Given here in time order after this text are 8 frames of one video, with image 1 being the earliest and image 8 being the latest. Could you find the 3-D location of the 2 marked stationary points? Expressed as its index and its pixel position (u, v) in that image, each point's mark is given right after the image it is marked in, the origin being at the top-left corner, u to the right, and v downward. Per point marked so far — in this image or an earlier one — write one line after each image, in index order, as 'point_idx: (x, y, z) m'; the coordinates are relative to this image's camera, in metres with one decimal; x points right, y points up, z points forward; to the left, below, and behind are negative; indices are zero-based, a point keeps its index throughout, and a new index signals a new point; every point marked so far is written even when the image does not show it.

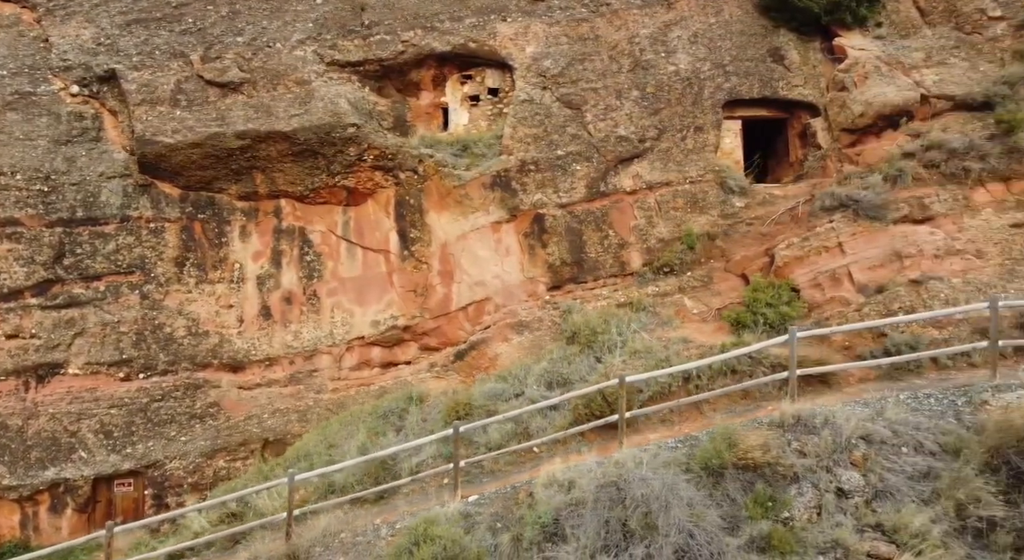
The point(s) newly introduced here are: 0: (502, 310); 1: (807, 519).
0: (-0.1, -0.4, +10.1) m
1: (+2.1, -1.7, +5.3) m
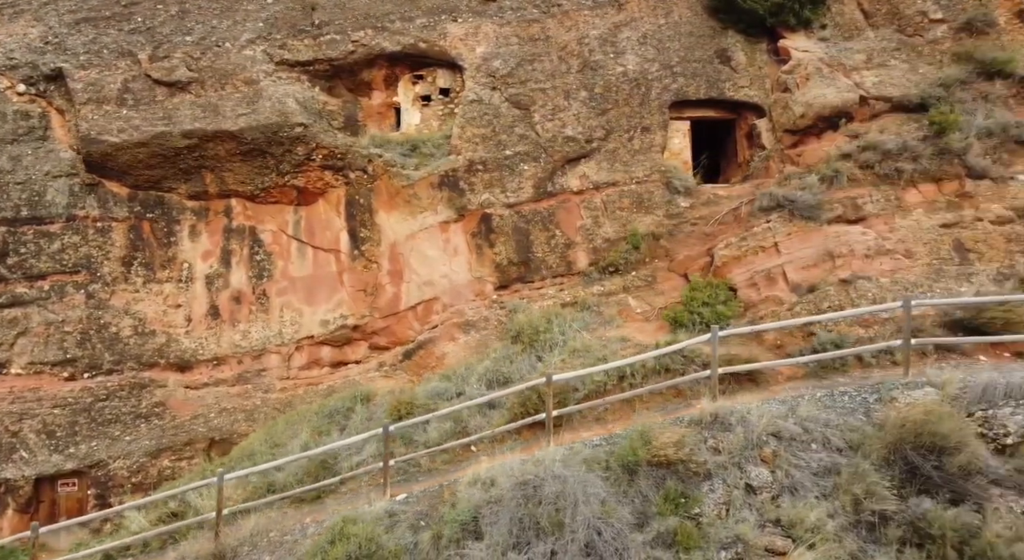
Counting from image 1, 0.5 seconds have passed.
0: (-0.9, -0.4, +10.1) m
1: (+1.5, -1.7, +5.3) m
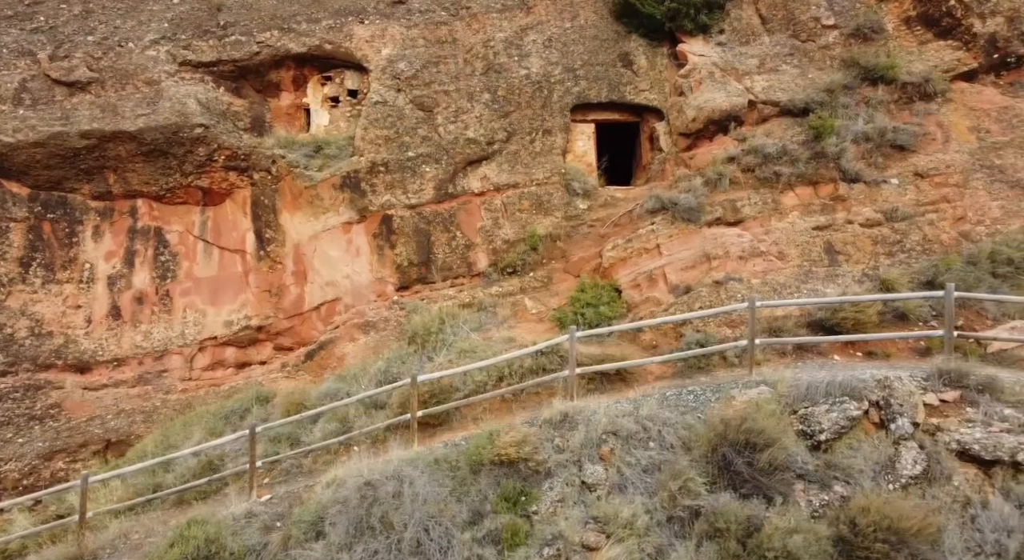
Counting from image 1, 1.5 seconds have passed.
0: (-2.2, -0.4, +10.2) m
1: (+0.2, -1.7, +5.5) m
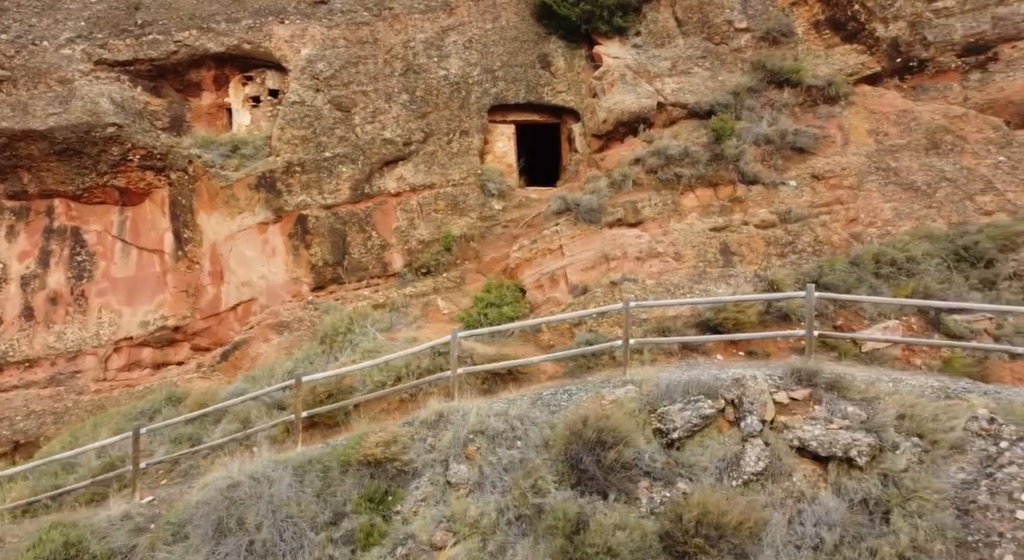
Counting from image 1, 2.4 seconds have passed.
0: (-3.3, -0.4, +10.2) m
1: (-0.8, -1.7, +5.5) m
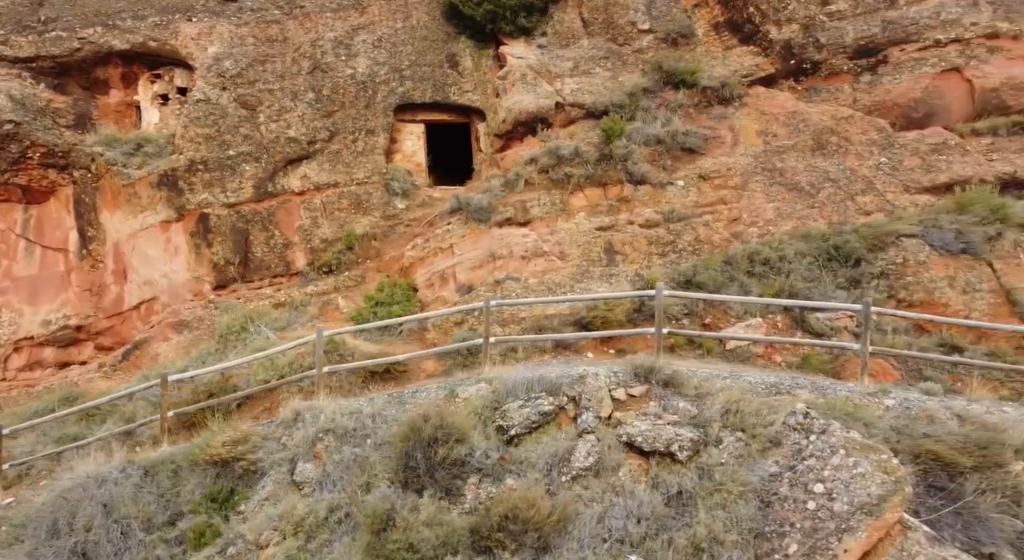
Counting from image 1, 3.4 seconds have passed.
0: (-4.7, -0.4, +10.1) m
1: (-2.0, -1.7, +5.5) m
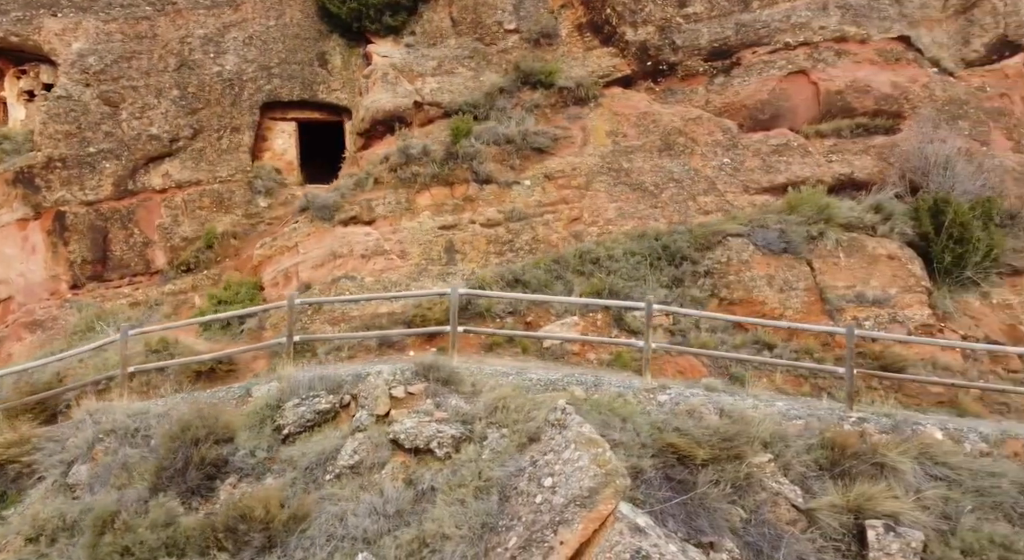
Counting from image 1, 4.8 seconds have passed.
0: (-6.5, -0.4, +10.0) m
1: (-3.7, -1.7, +5.5) m
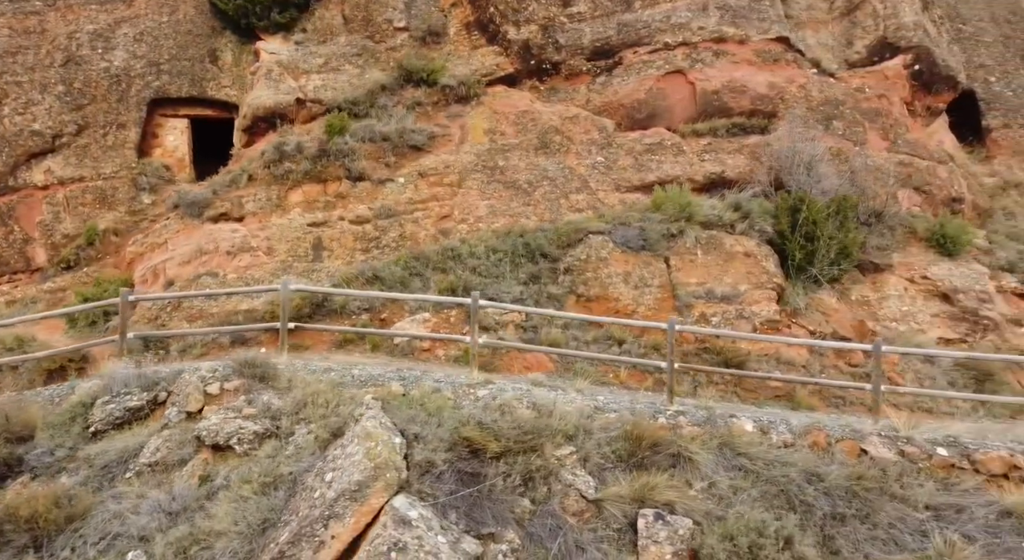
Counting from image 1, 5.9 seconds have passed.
0: (-8.0, -0.4, +9.8) m
1: (-5.1, -1.7, +5.4) m
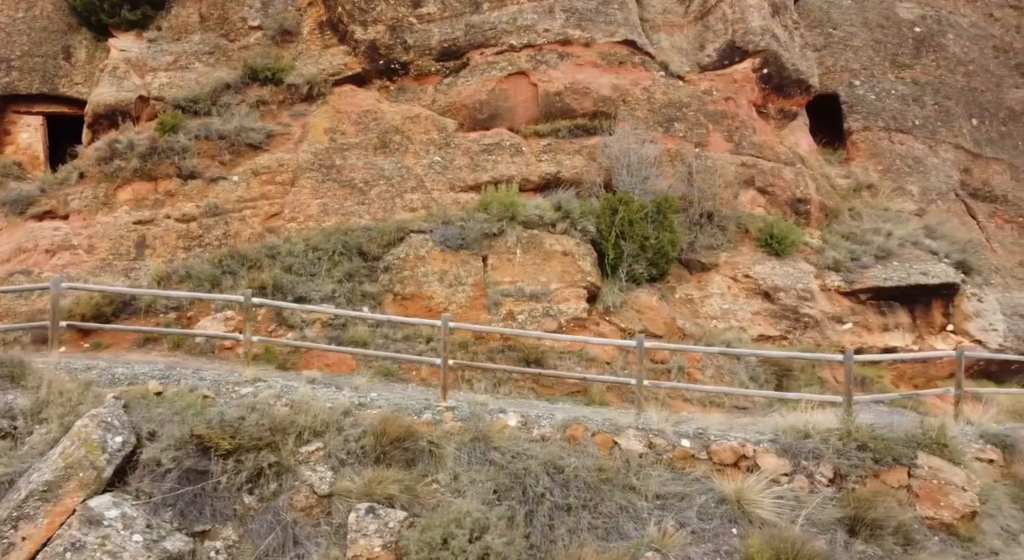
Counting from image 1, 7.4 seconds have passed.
0: (-10.1, -0.3, +9.5) m
1: (-6.9, -1.7, +5.3) m
